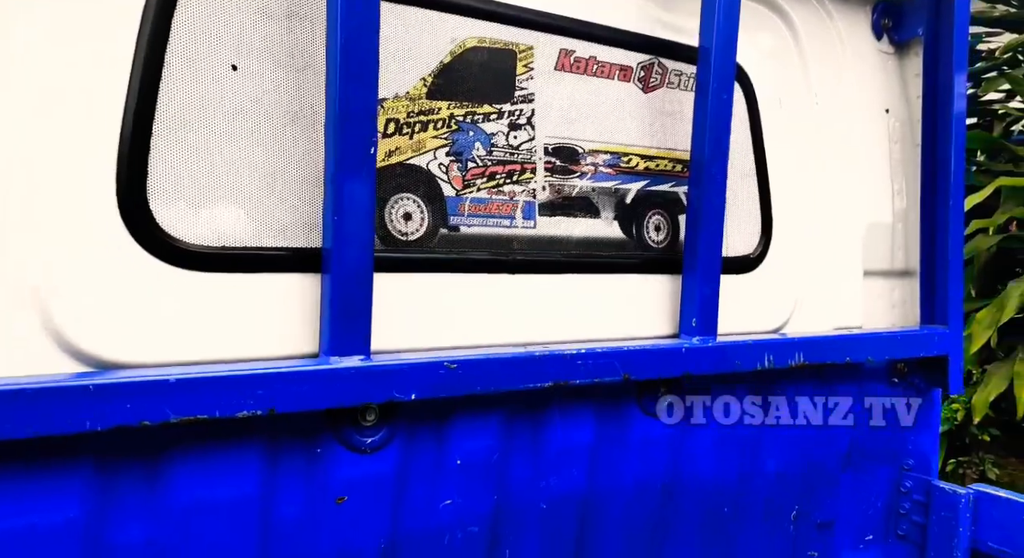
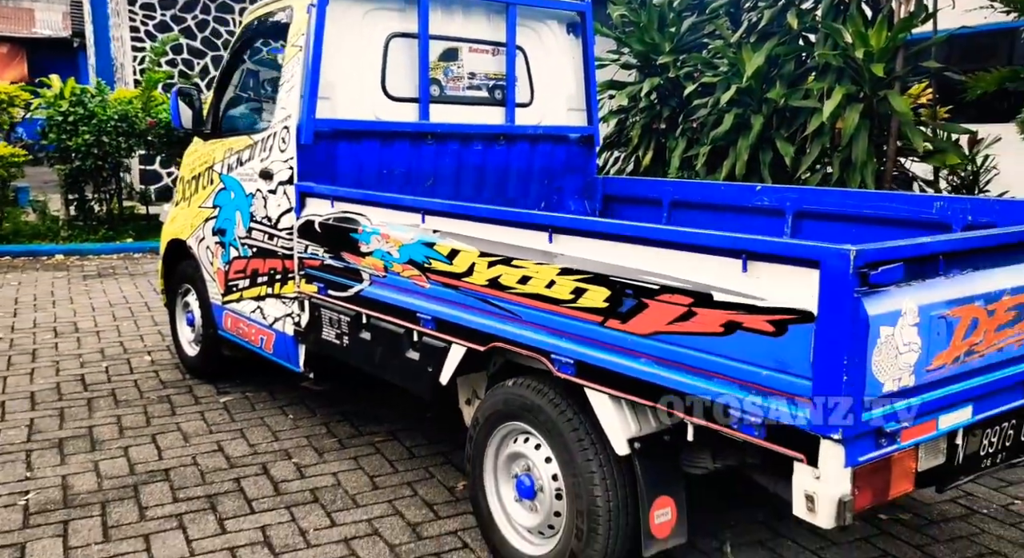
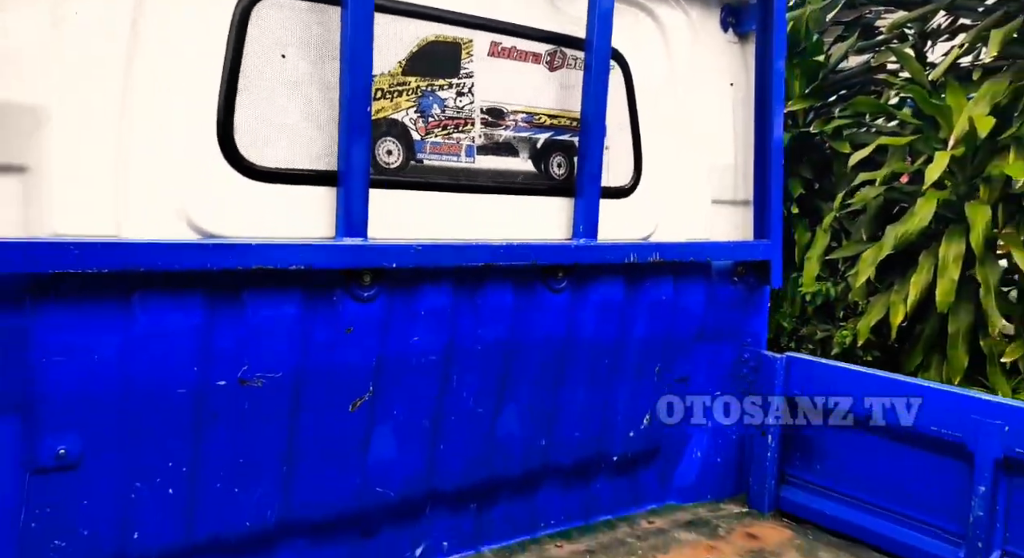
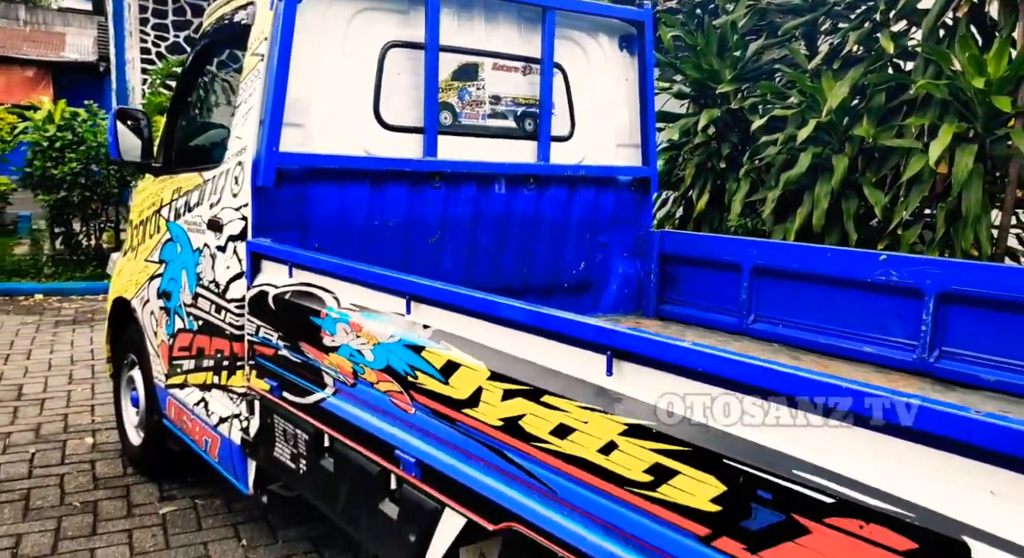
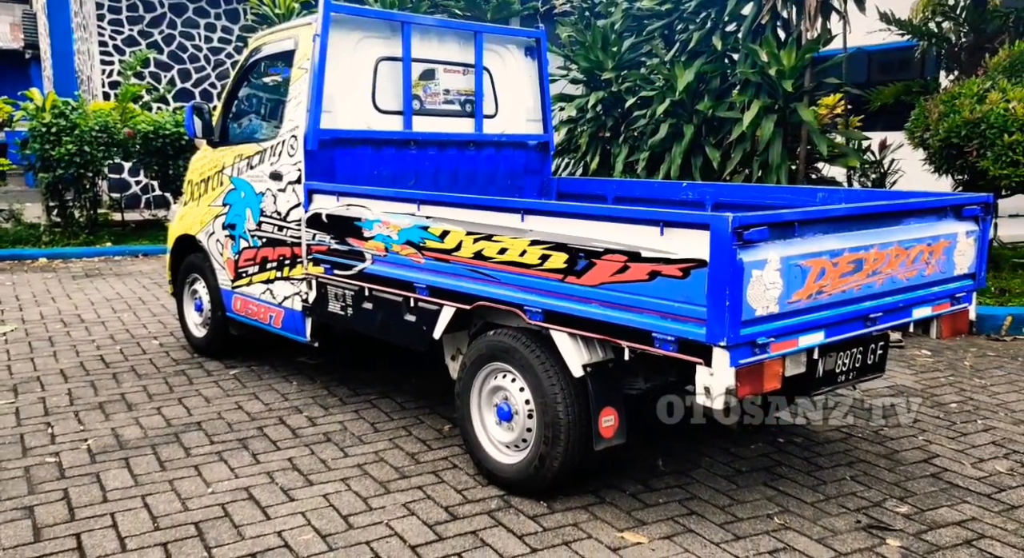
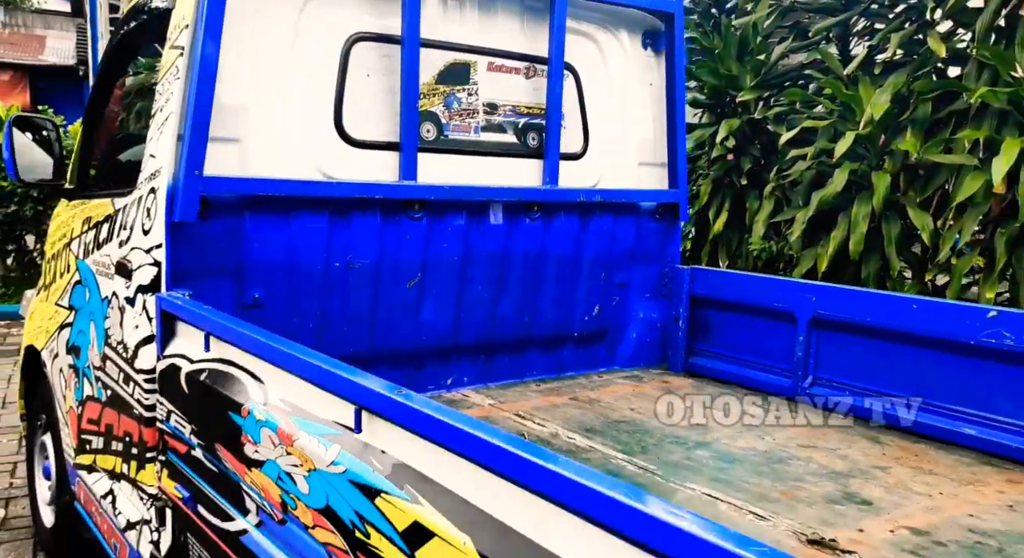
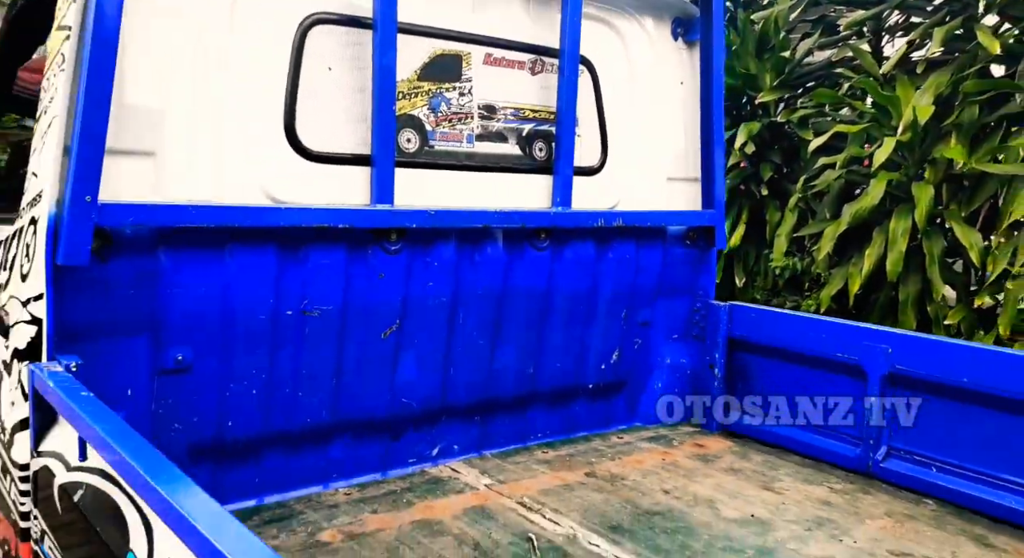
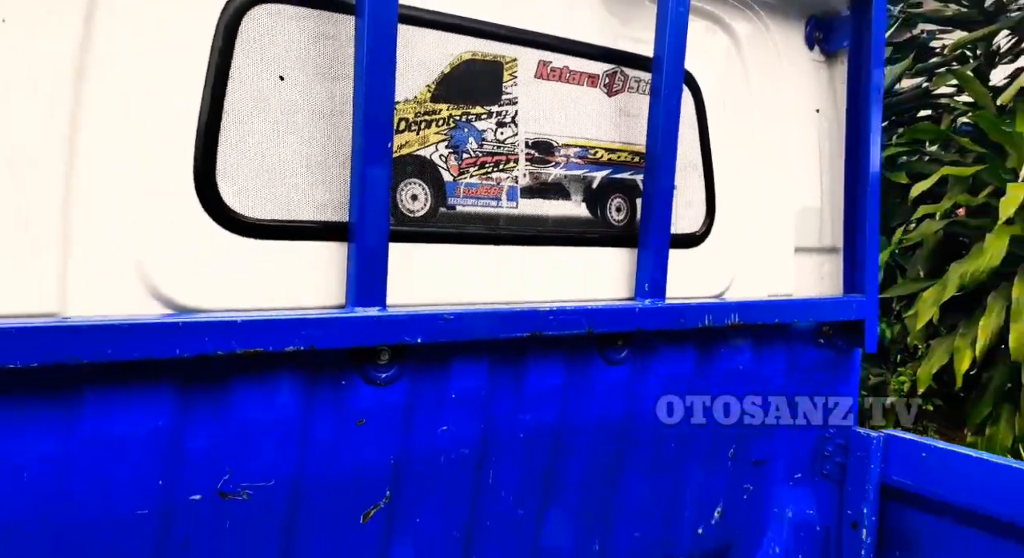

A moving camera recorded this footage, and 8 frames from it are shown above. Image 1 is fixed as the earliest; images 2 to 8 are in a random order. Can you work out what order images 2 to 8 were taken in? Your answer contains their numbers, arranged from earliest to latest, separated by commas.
8, 3, 7, 6, 4, 2, 5
